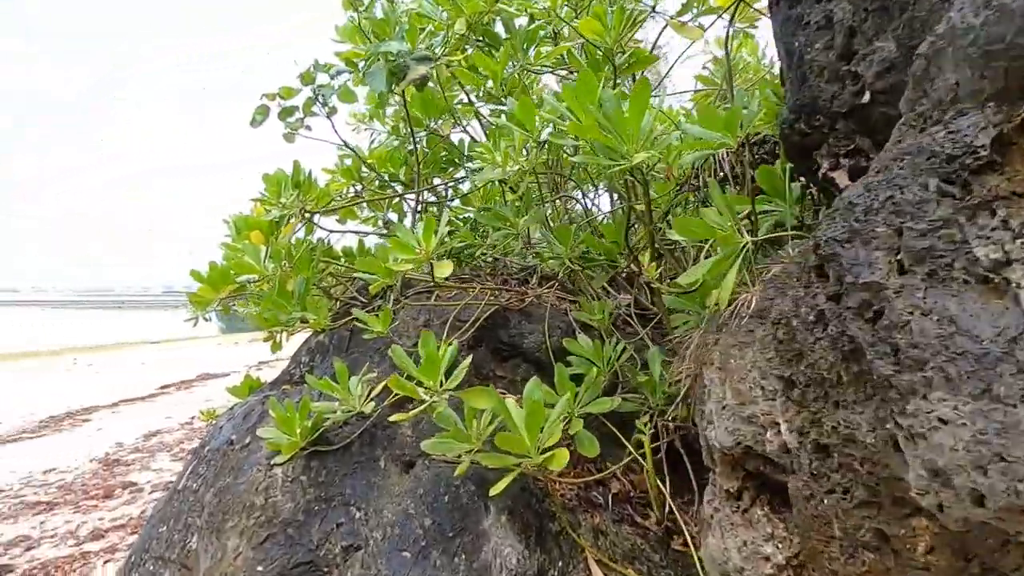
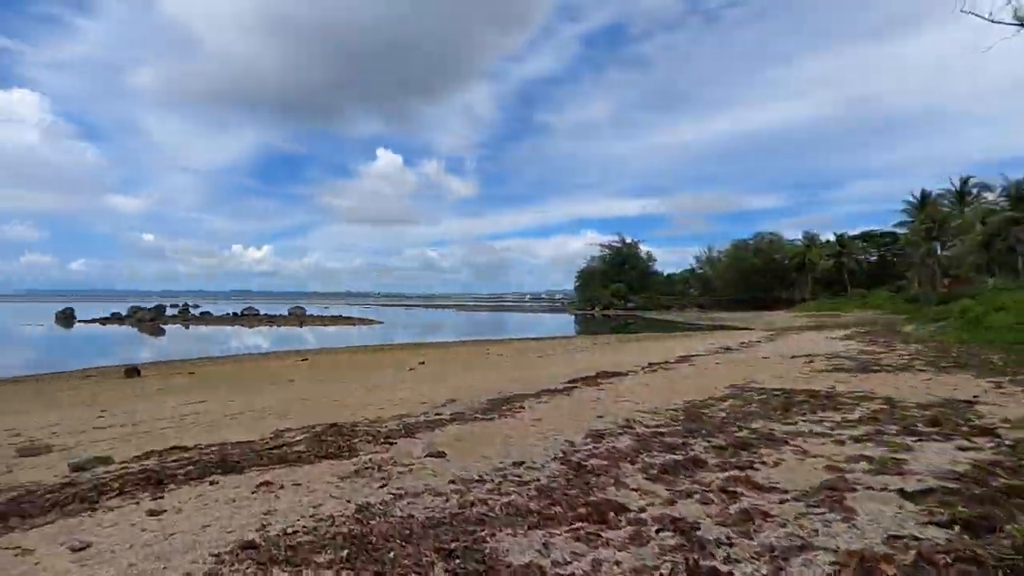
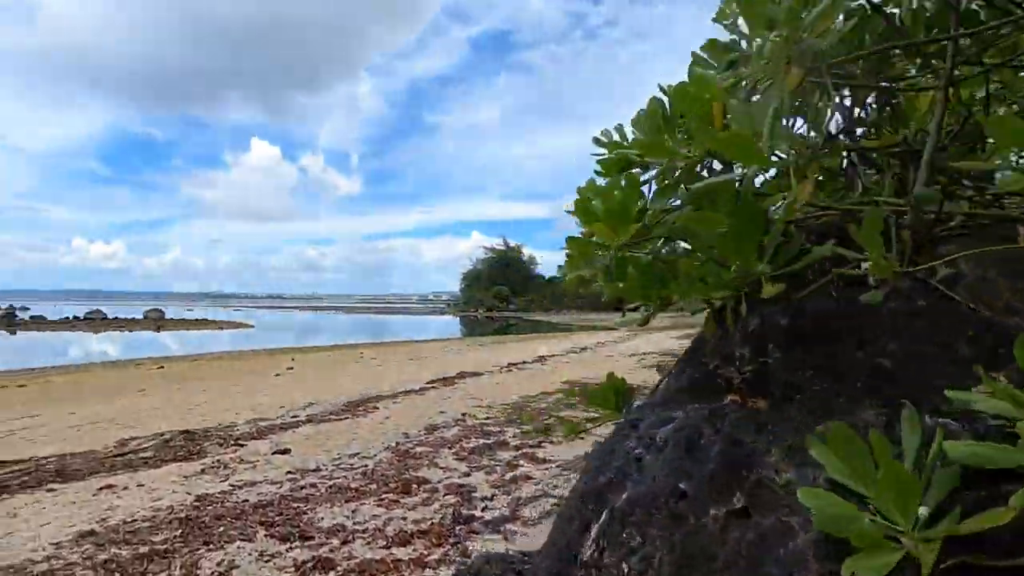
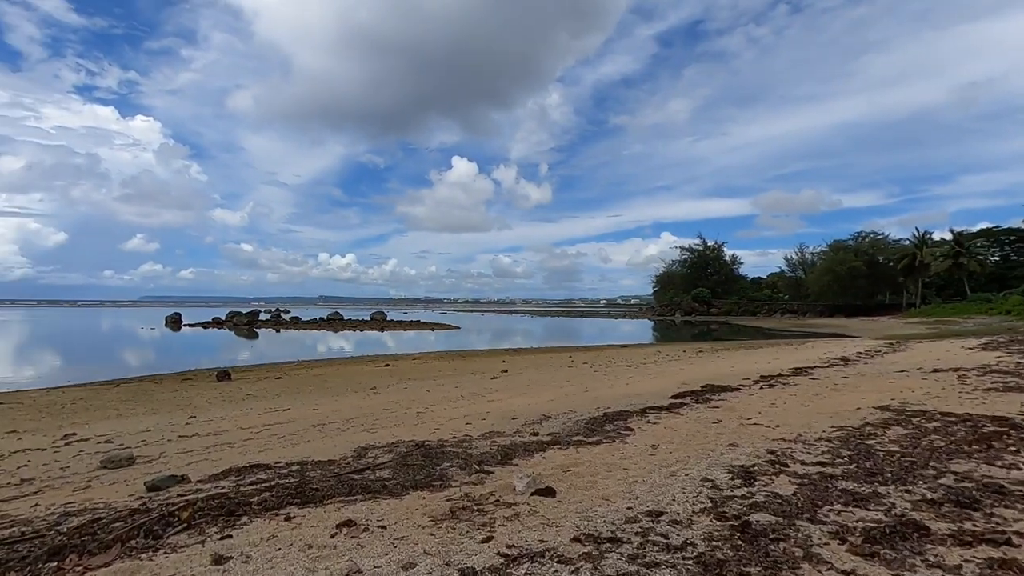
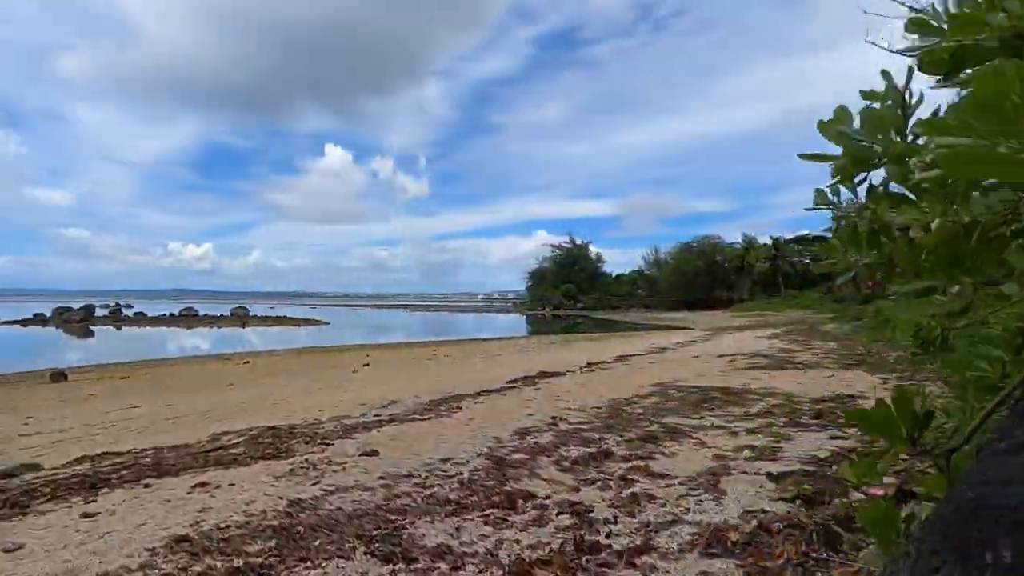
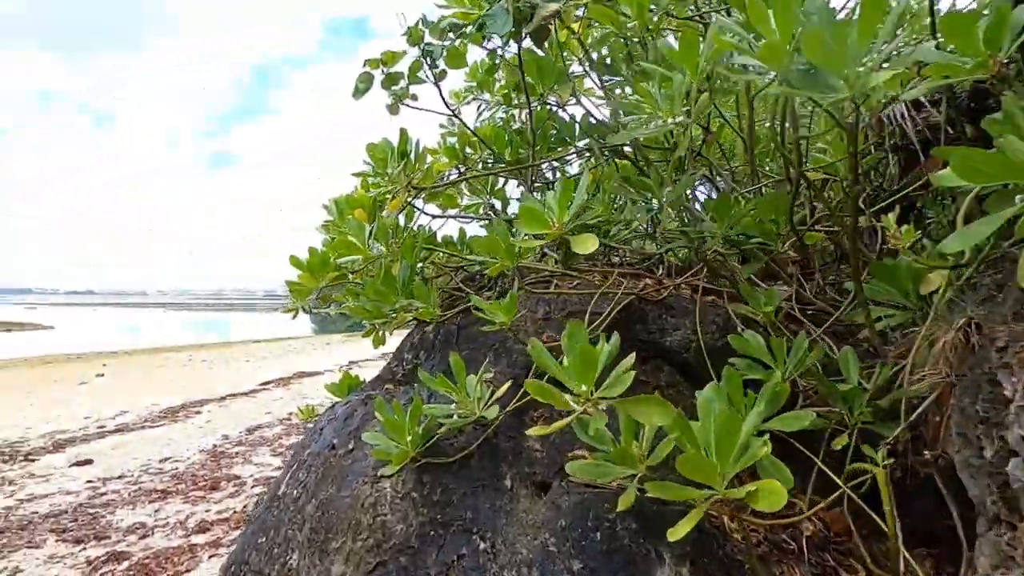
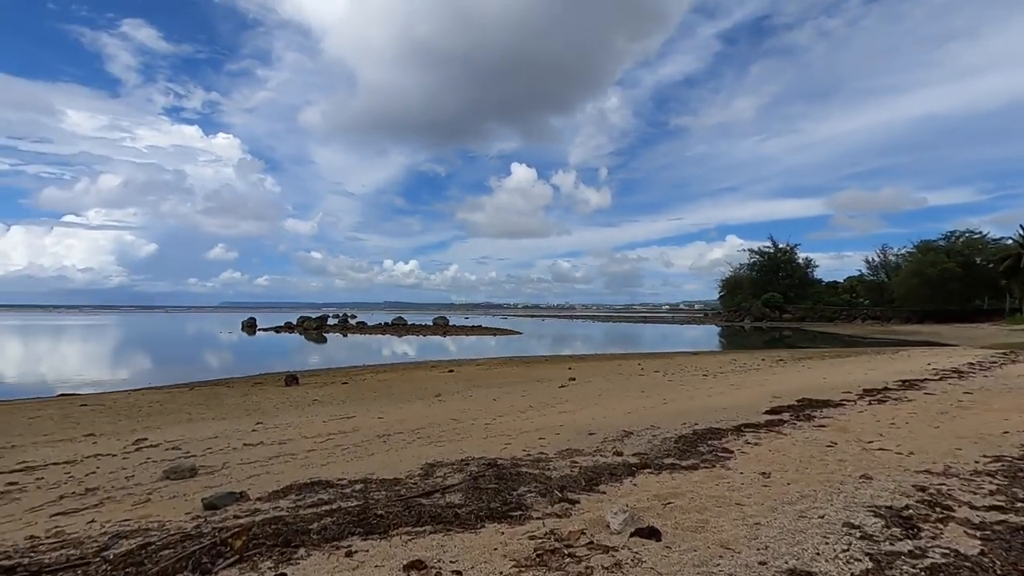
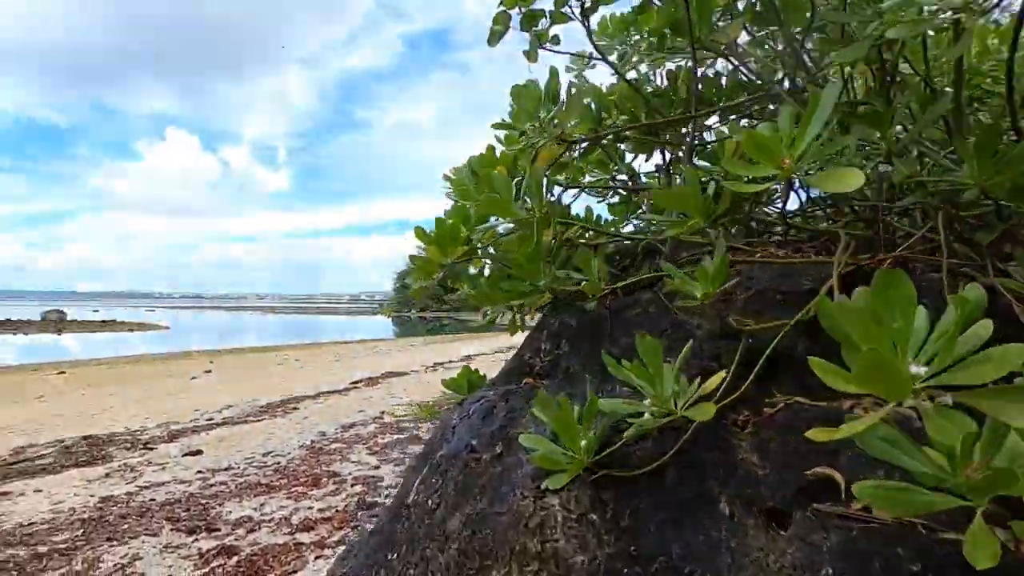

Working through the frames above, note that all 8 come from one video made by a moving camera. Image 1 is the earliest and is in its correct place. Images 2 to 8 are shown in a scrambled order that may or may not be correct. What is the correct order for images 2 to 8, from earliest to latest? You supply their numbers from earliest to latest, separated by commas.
6, 8, 3, 5, 2, 4, 7
